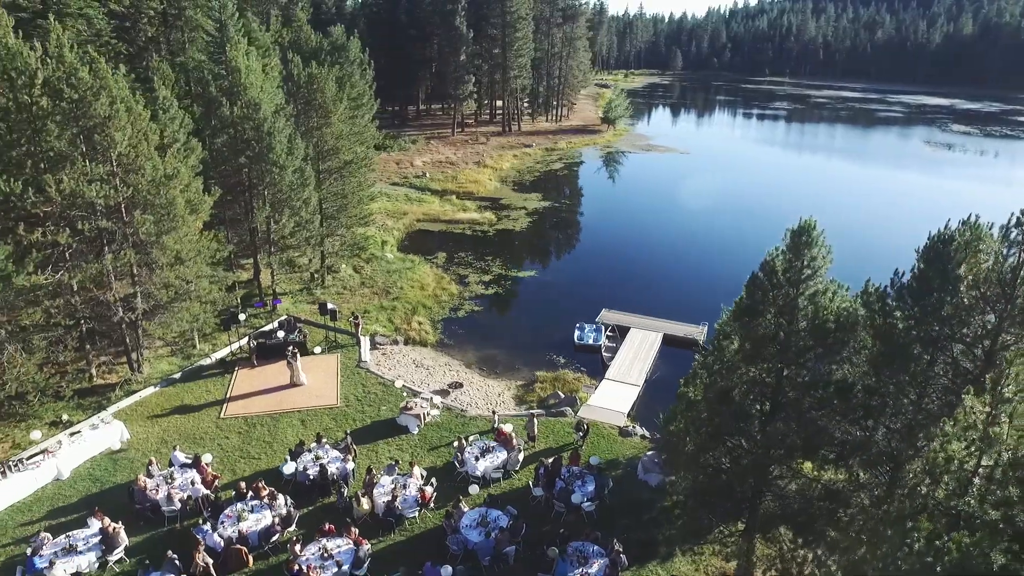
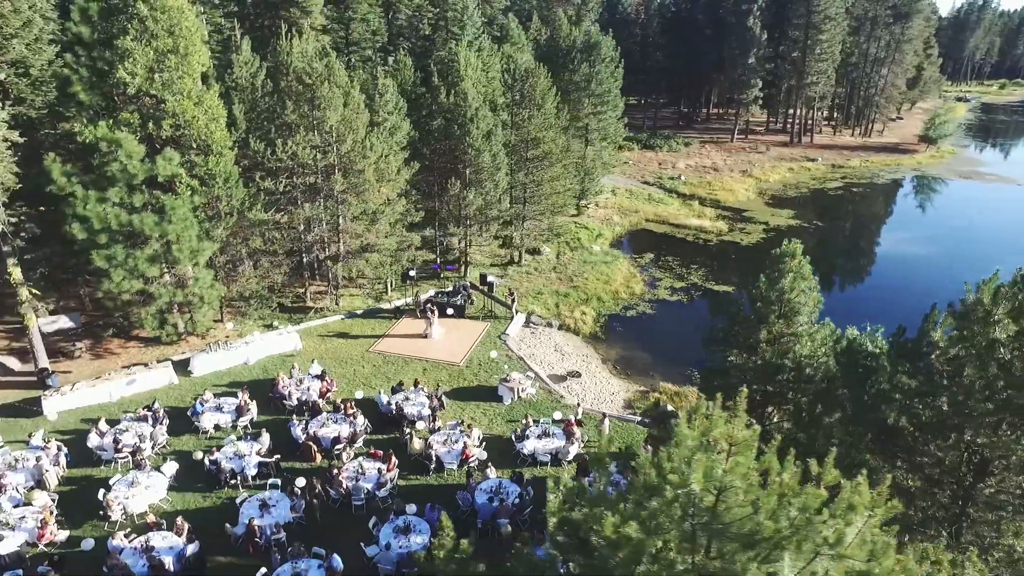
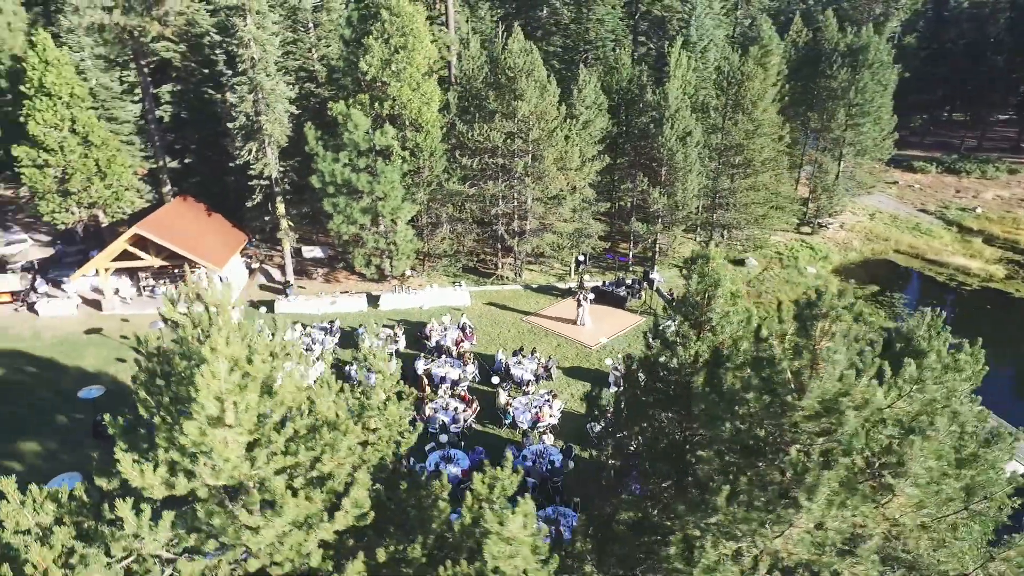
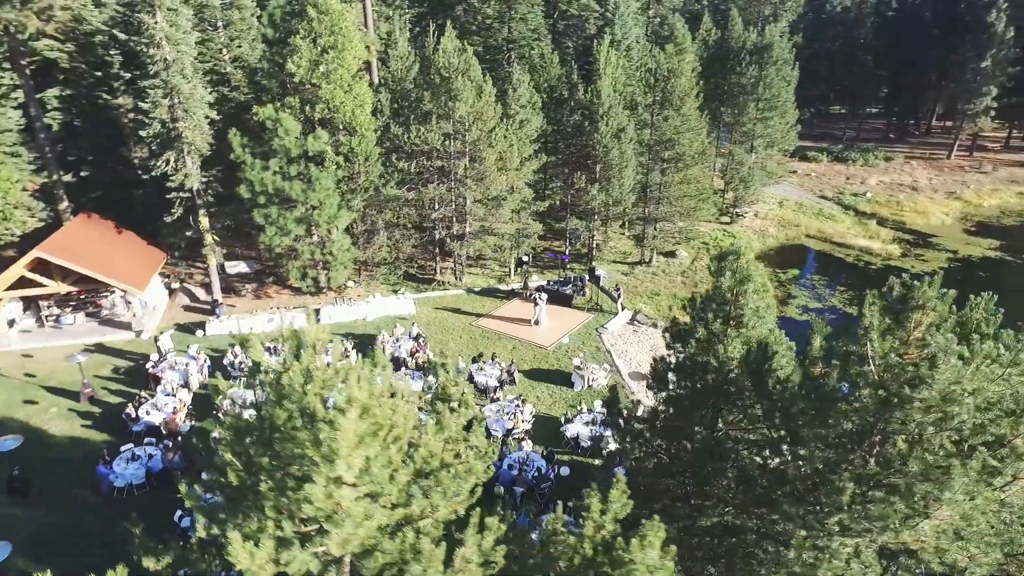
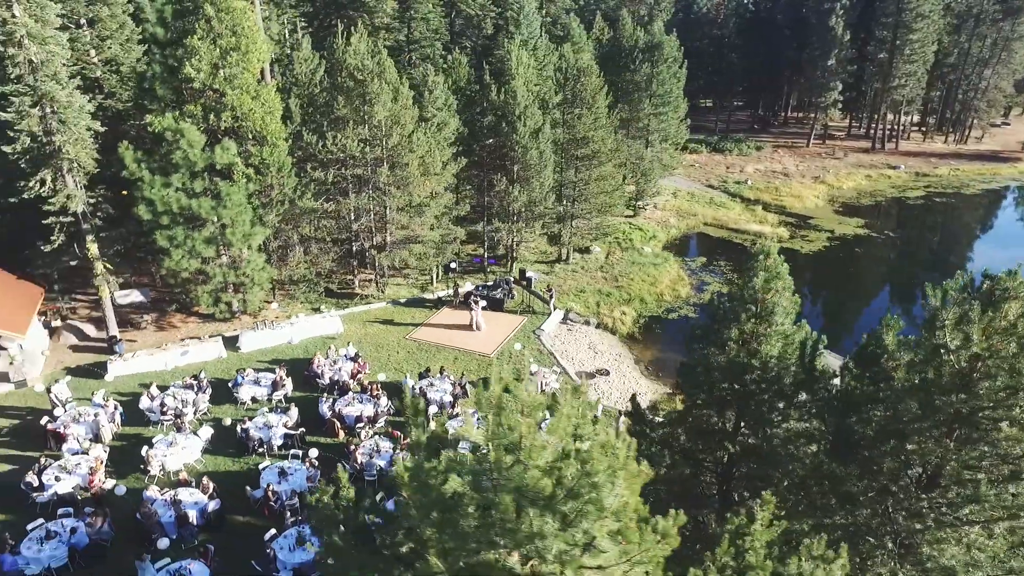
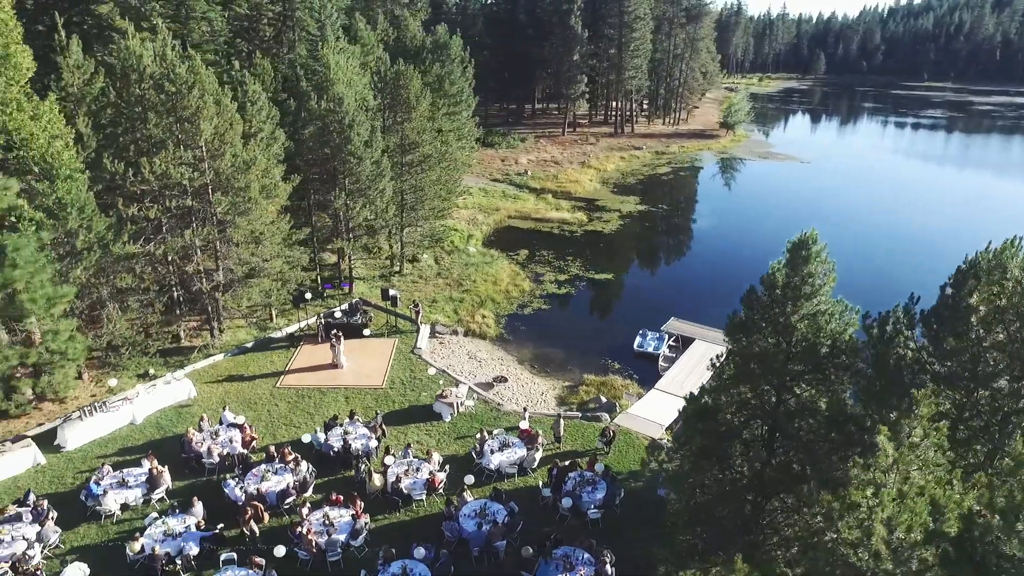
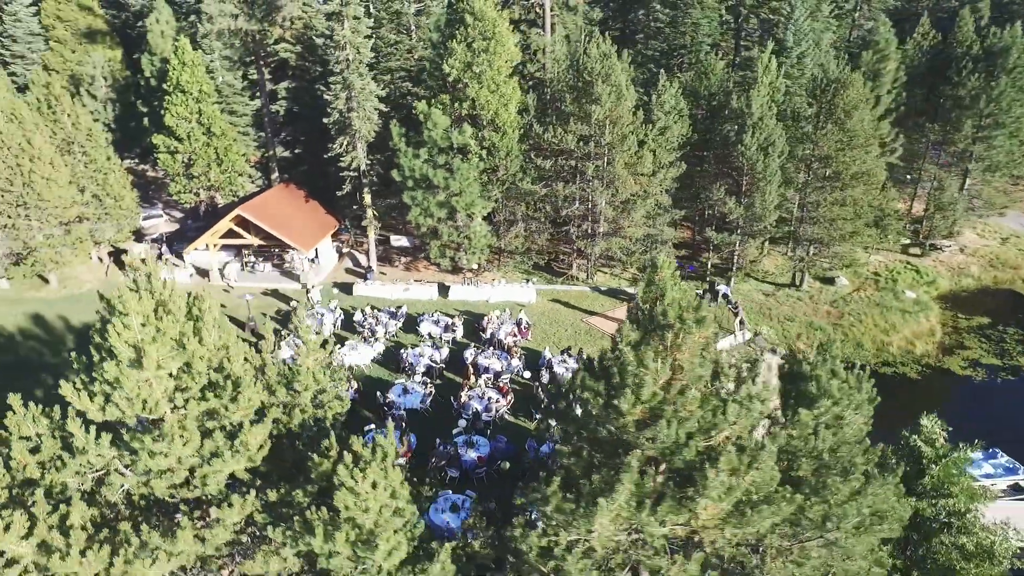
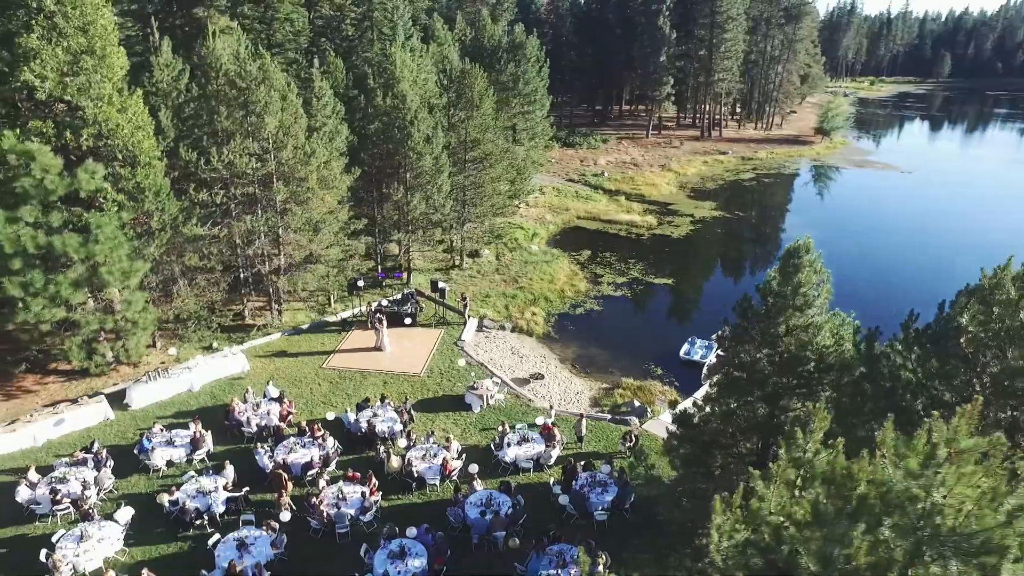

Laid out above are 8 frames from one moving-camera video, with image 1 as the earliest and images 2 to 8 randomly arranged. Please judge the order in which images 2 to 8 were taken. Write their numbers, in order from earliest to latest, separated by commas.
6, 8, 2, 5, 4, 3, 7
